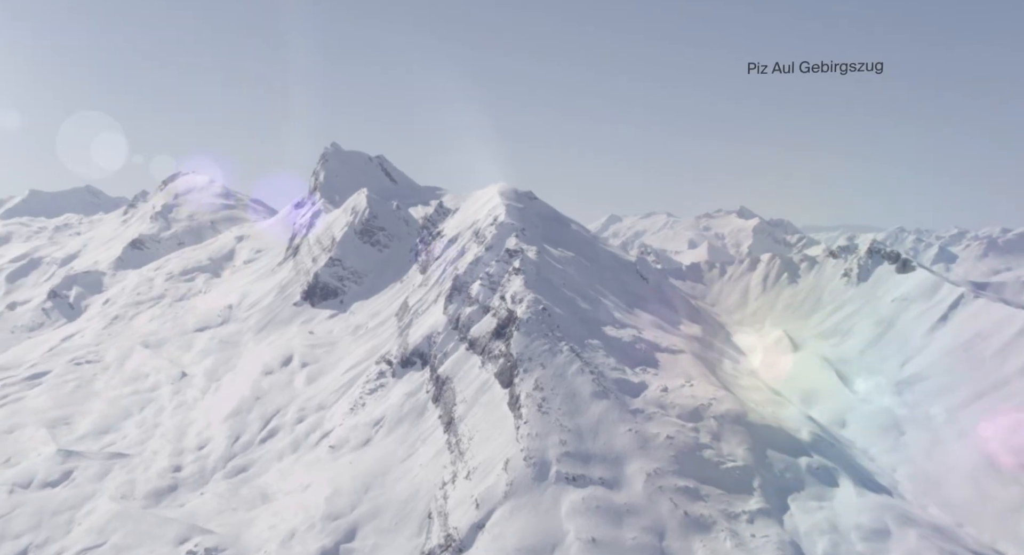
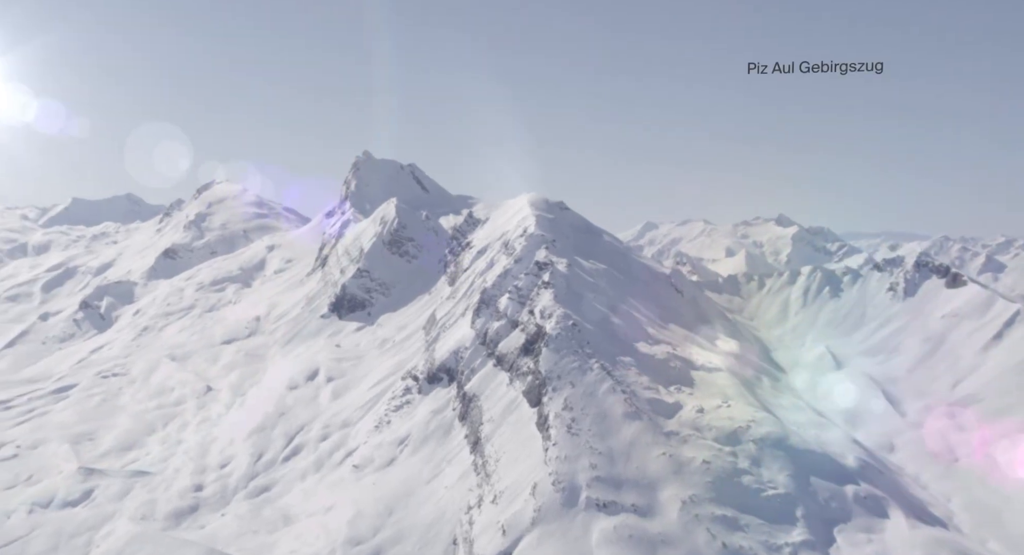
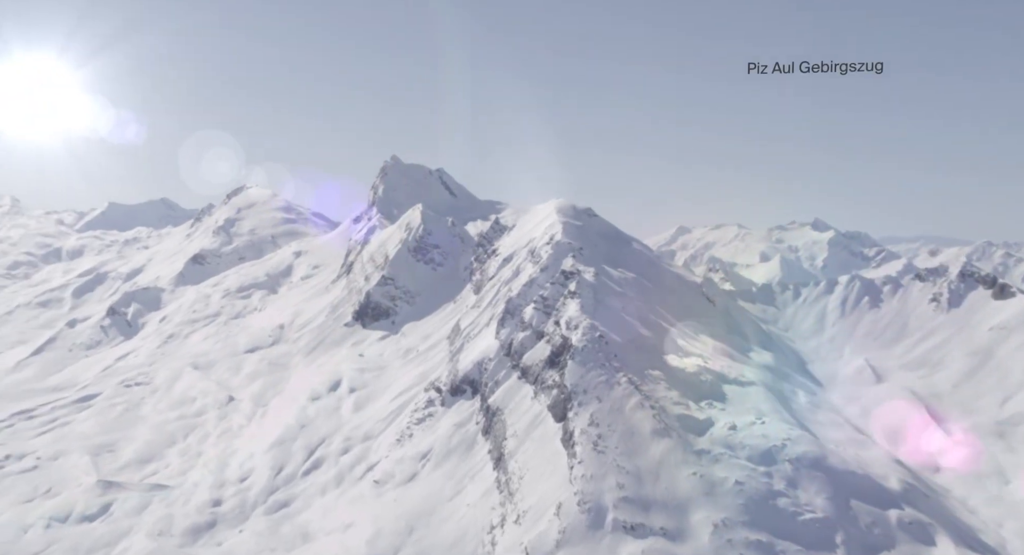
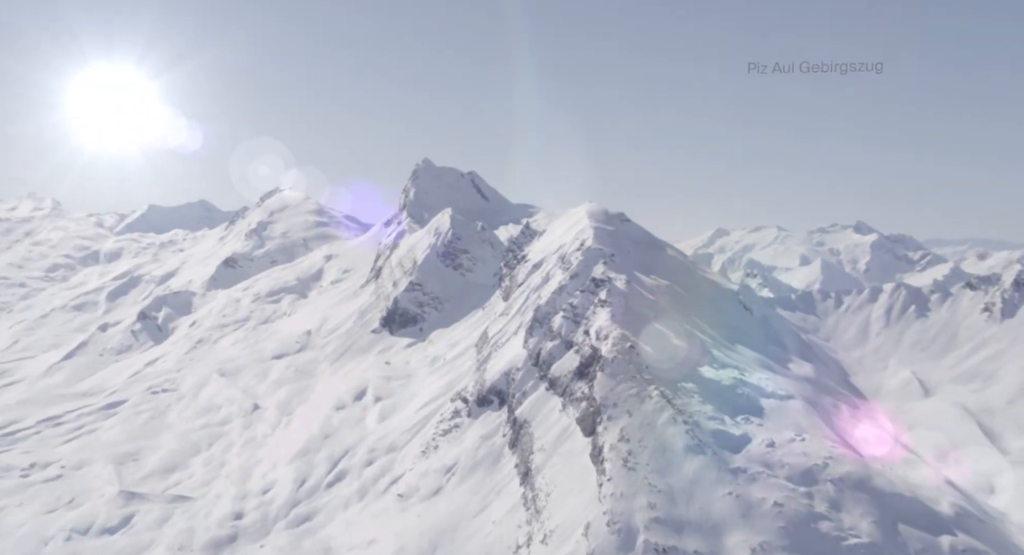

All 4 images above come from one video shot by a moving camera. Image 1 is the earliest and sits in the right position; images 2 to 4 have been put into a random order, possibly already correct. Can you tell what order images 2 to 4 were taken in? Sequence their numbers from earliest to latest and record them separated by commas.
2, 3, 4
